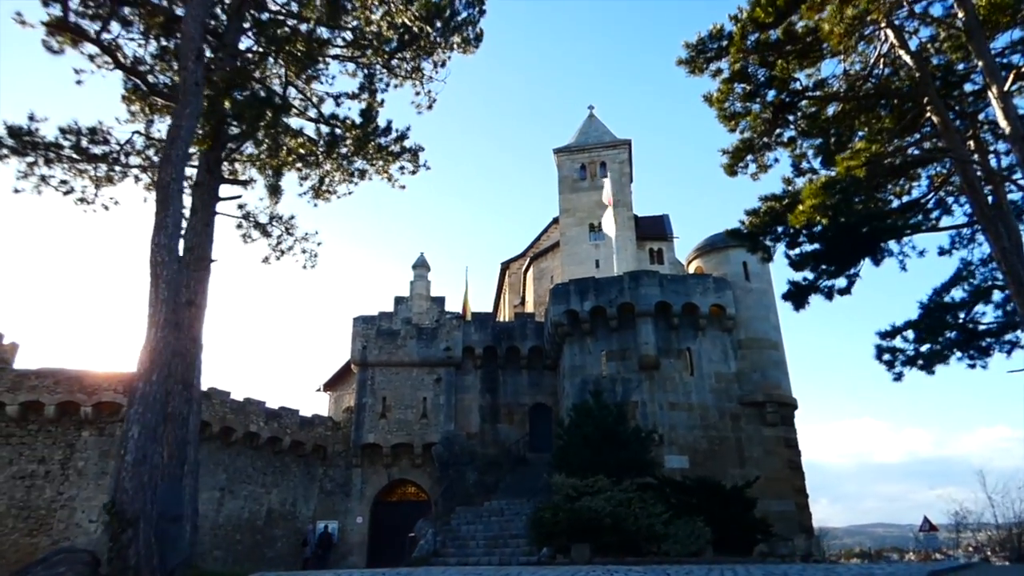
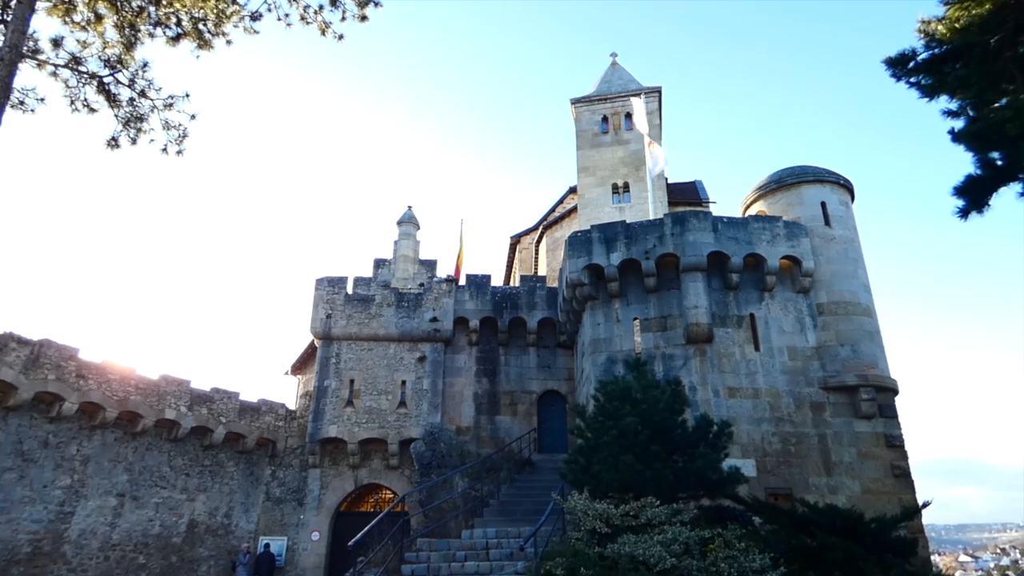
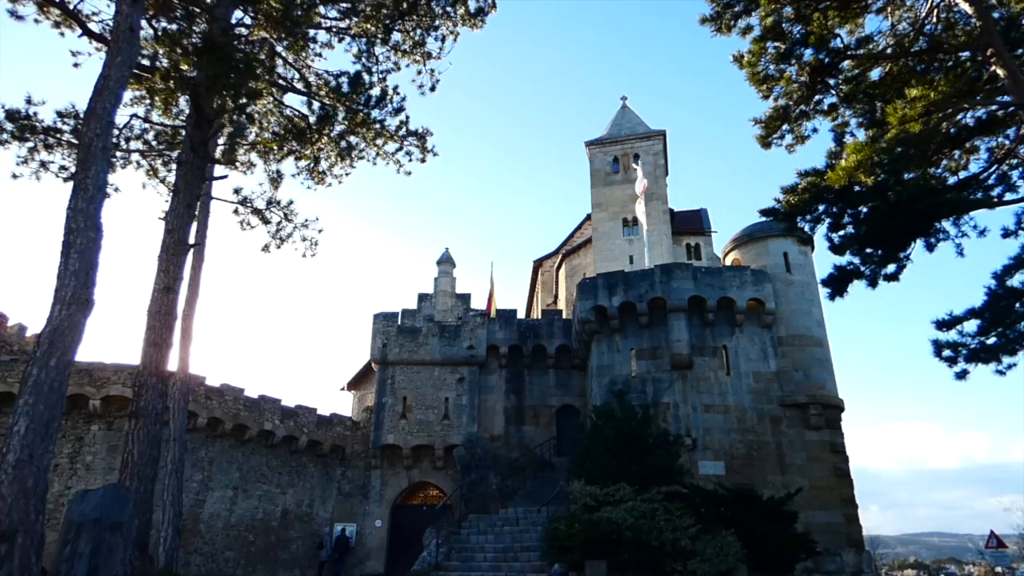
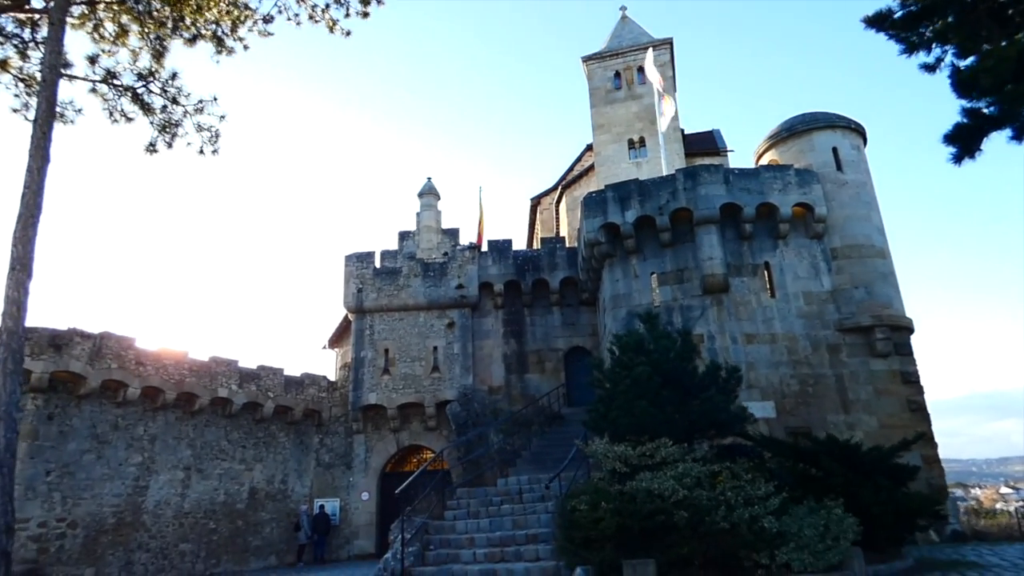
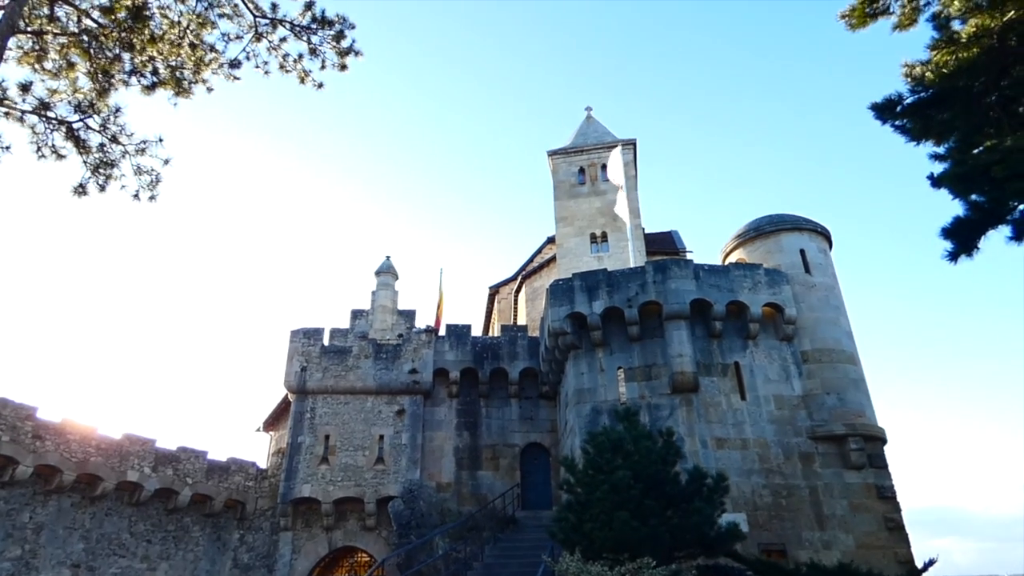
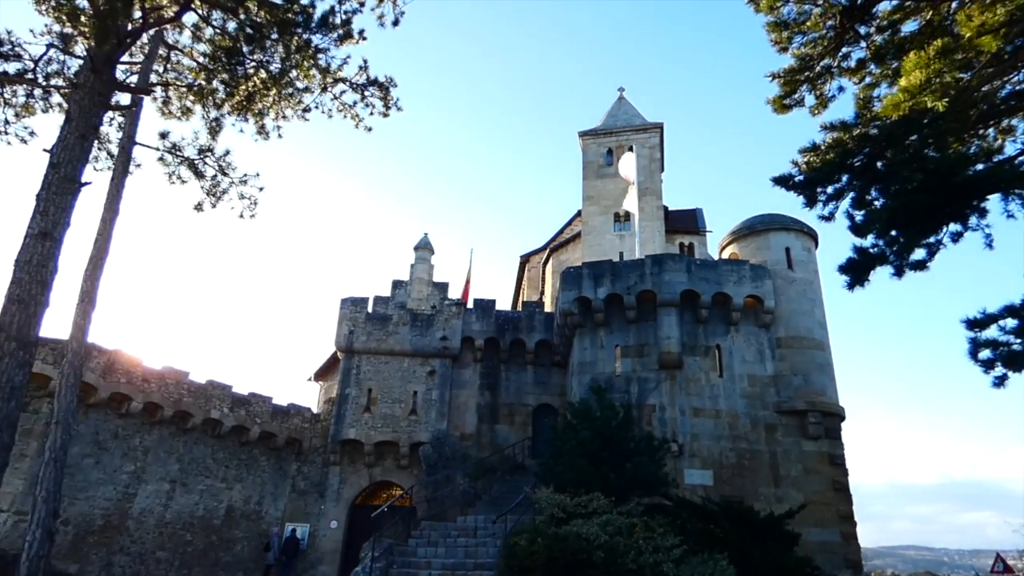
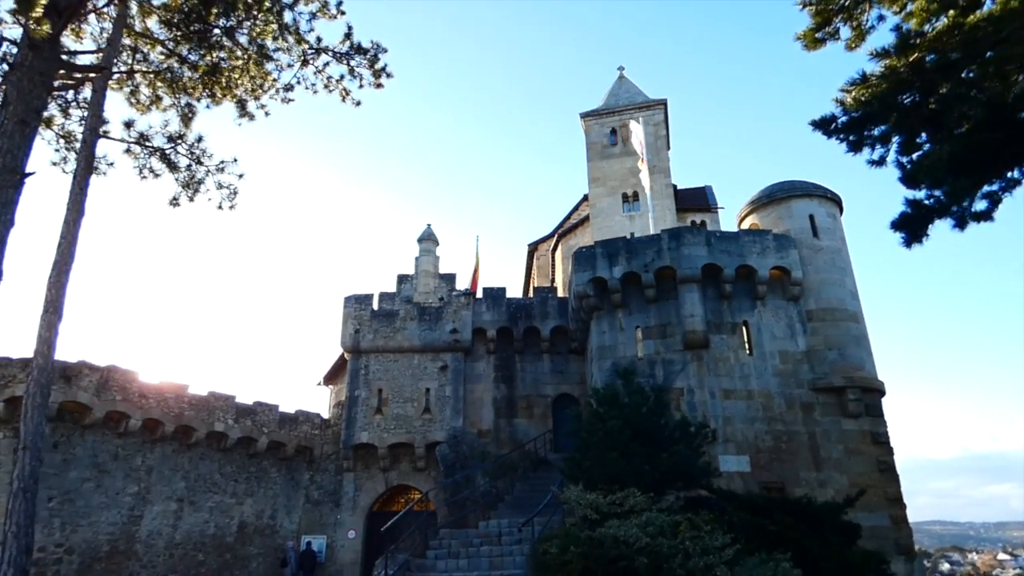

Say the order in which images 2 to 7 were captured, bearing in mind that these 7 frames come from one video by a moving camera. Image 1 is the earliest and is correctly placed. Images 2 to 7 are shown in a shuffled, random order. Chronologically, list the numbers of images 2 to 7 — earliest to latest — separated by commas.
3, 6, 7, 4, 2, 5
